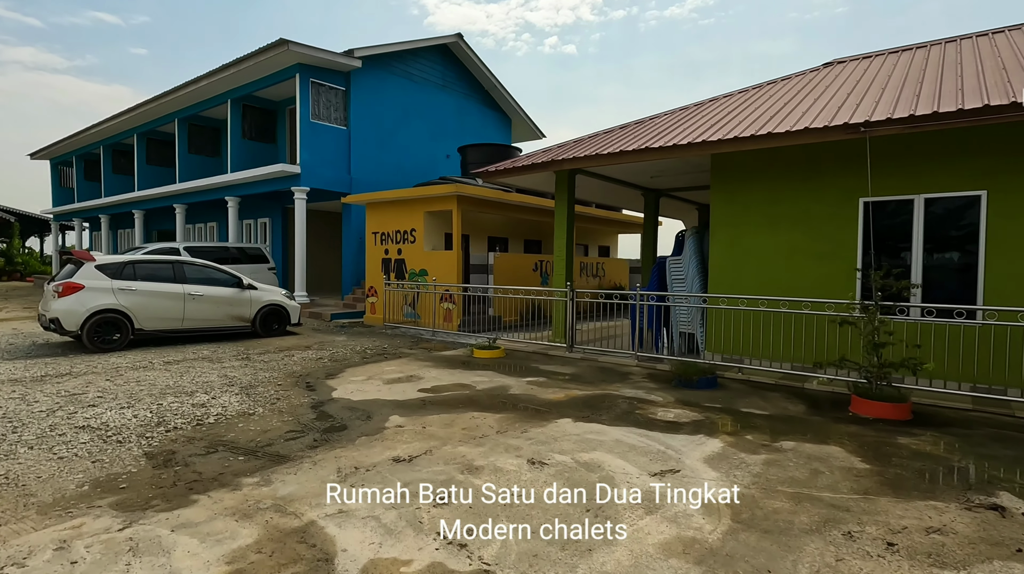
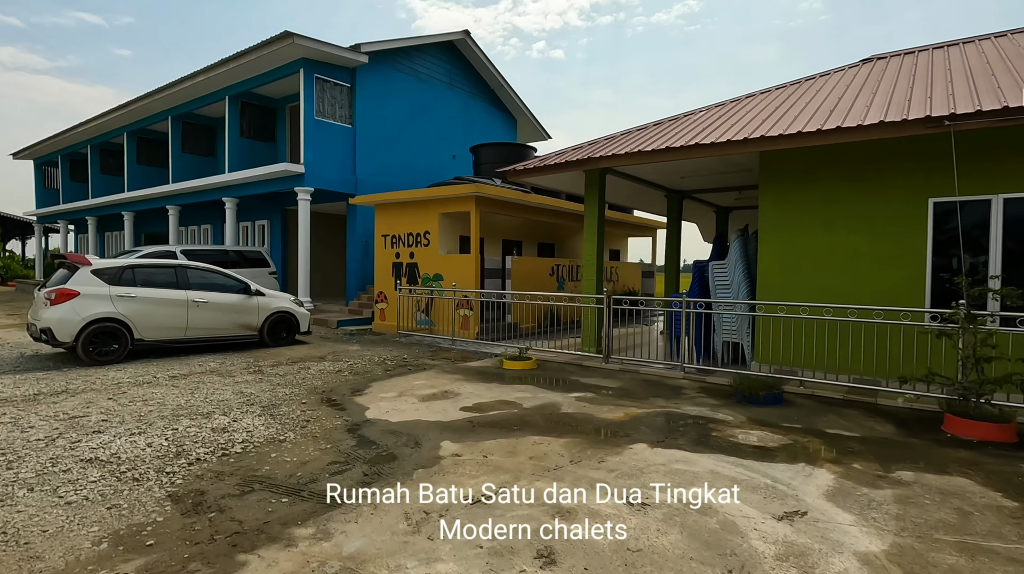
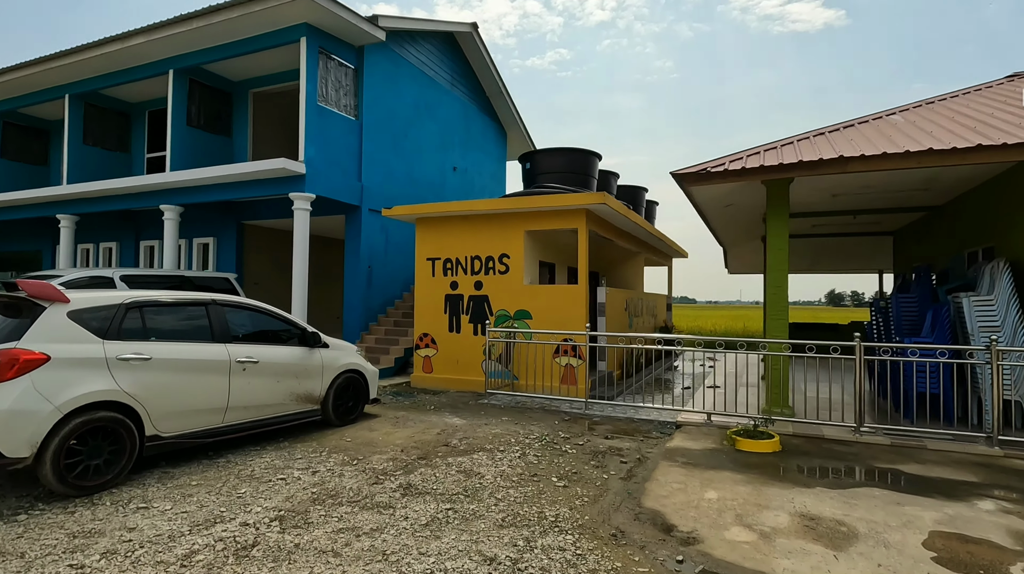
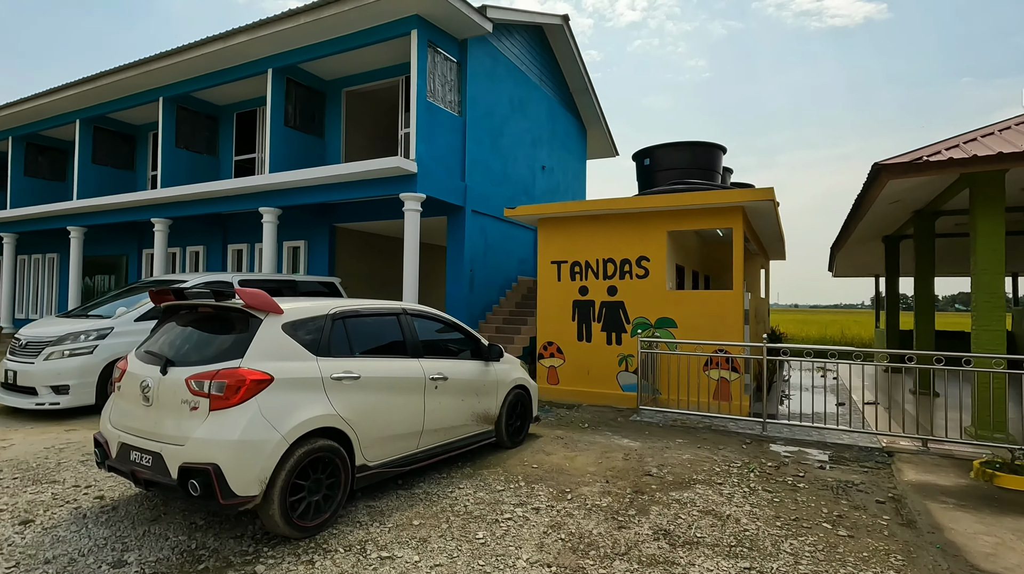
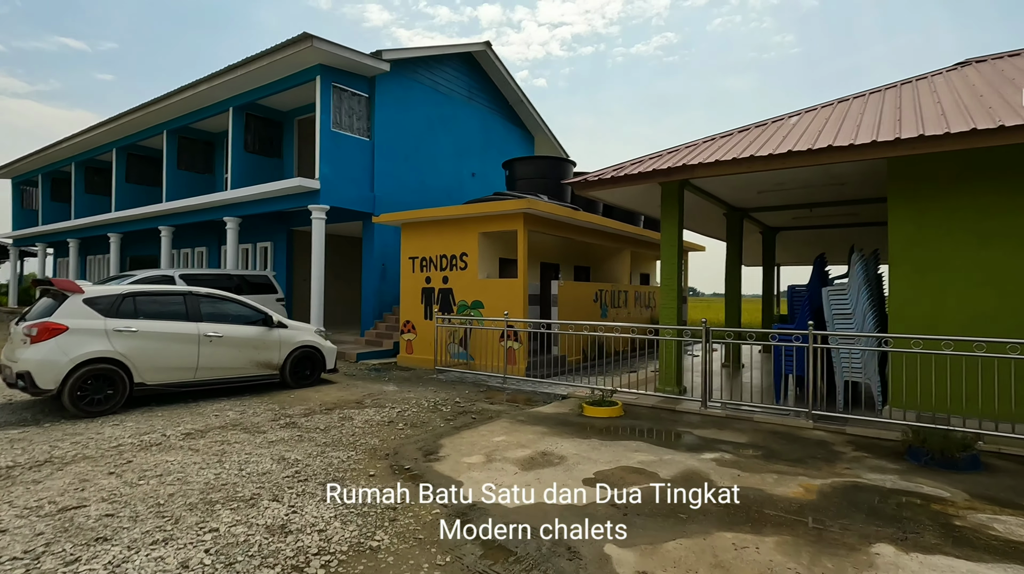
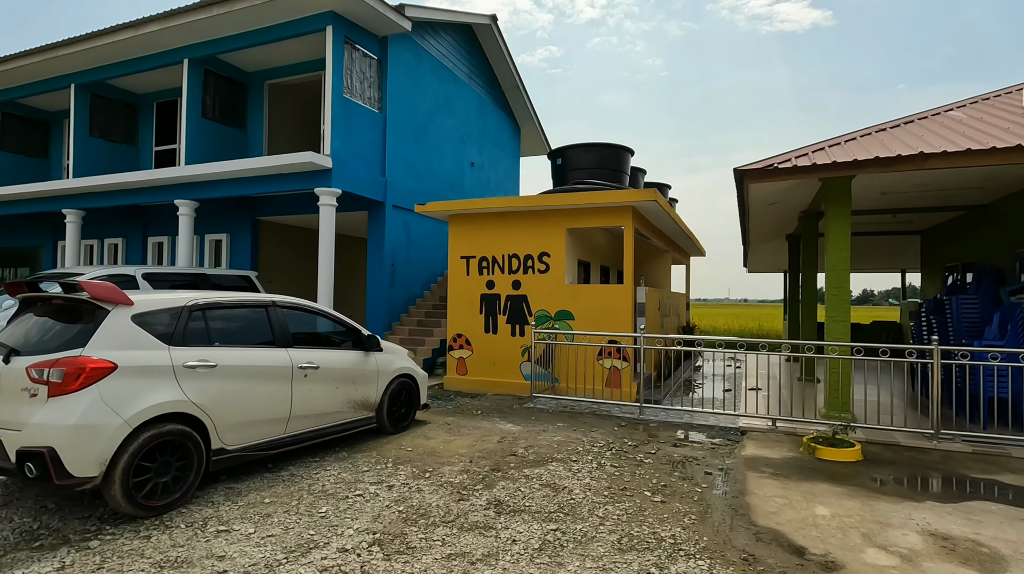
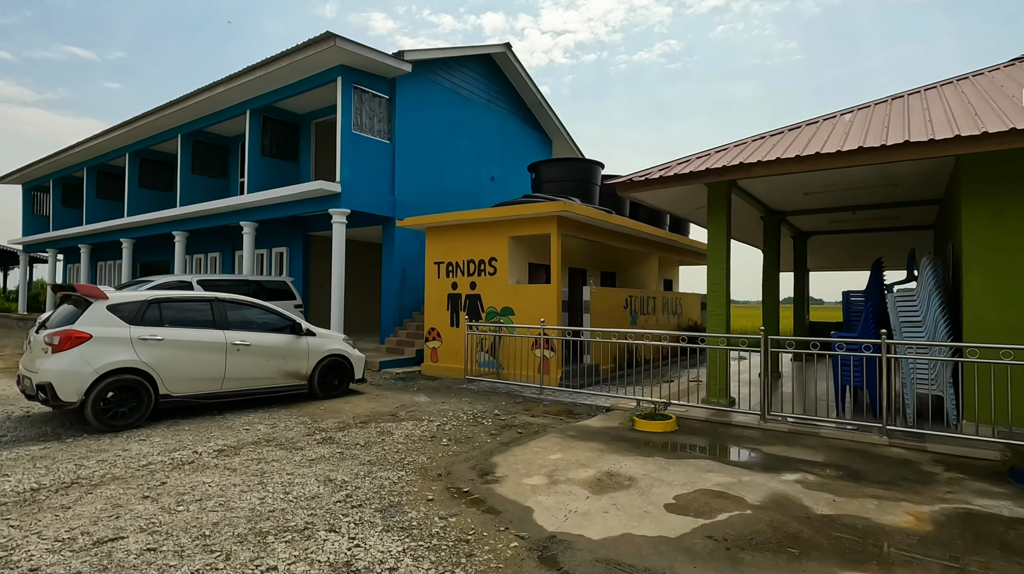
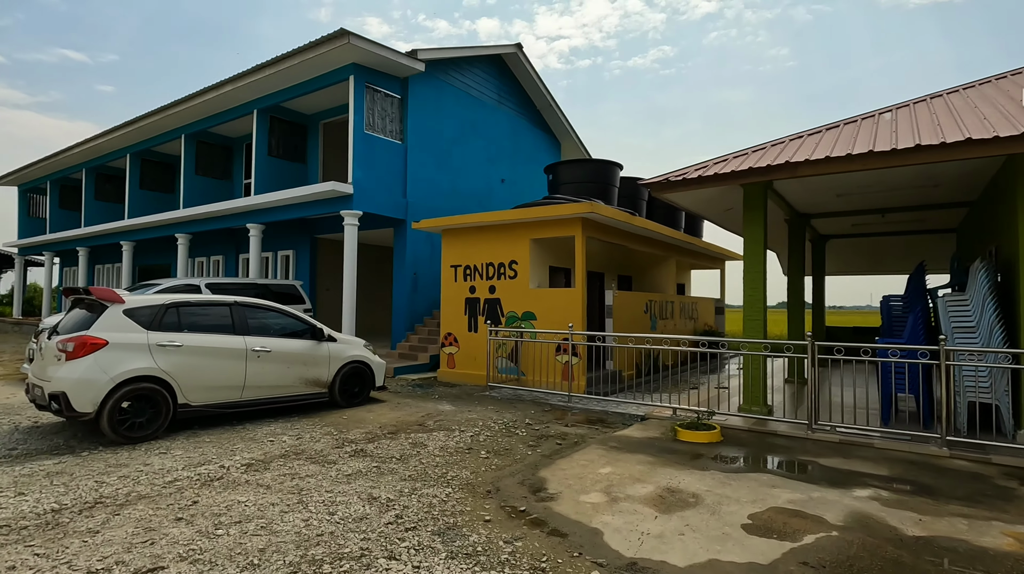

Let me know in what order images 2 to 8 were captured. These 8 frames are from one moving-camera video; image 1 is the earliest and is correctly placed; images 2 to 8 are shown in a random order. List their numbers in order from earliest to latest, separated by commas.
2, 5, 7, 8, 3, 6, 4
